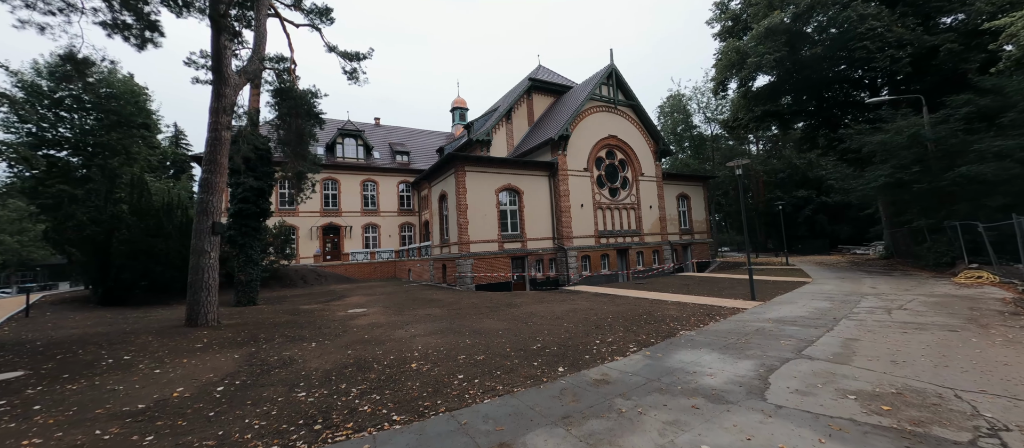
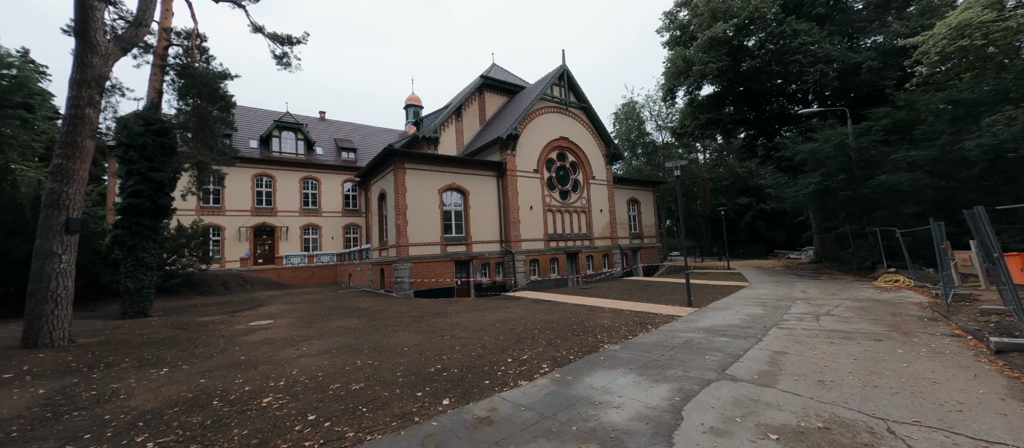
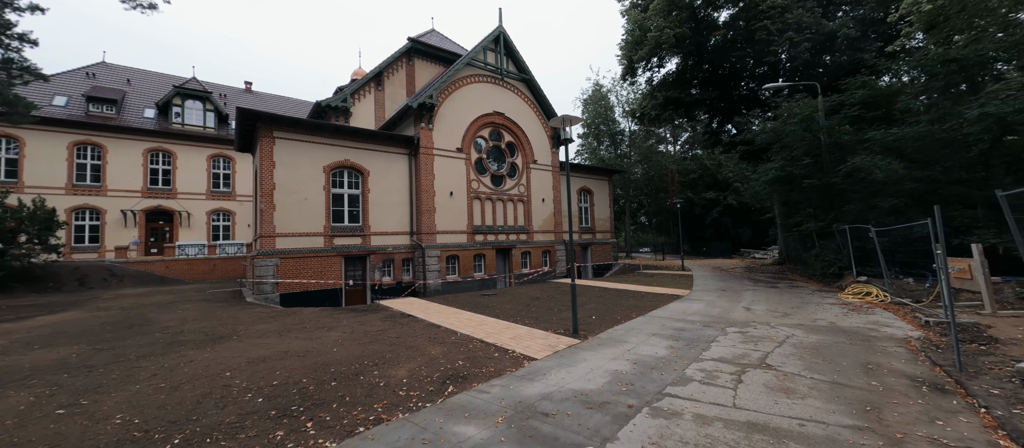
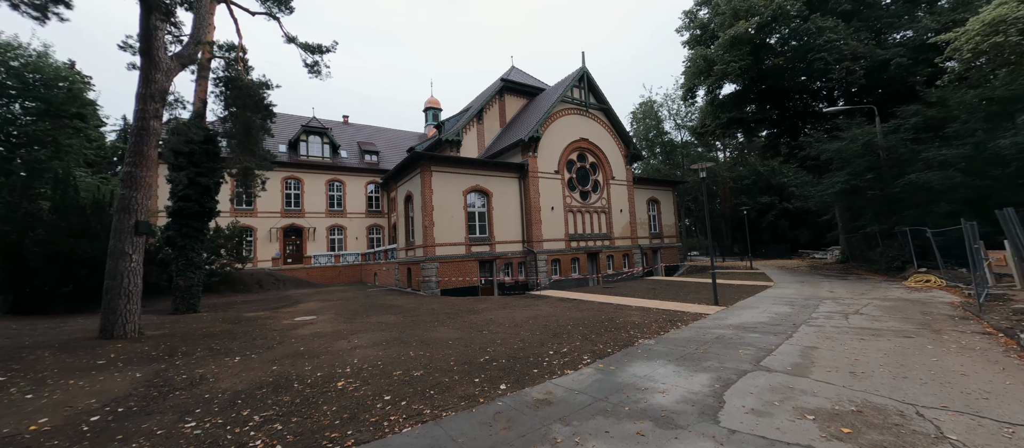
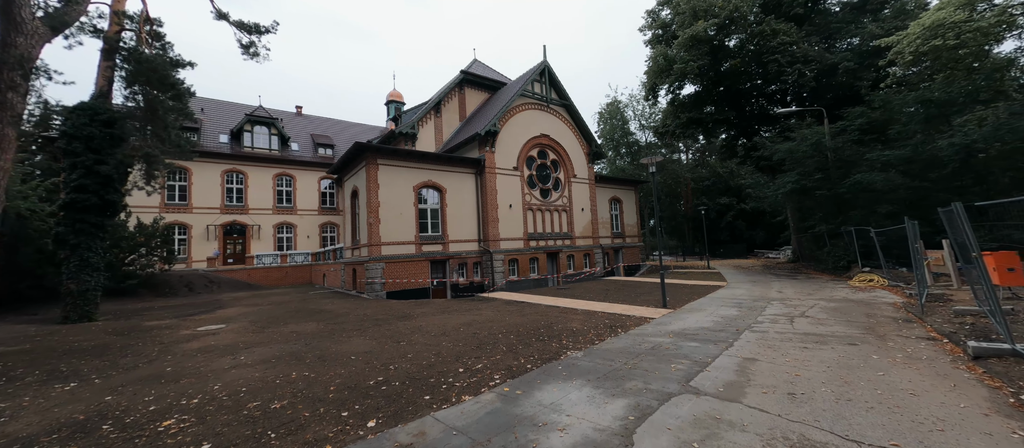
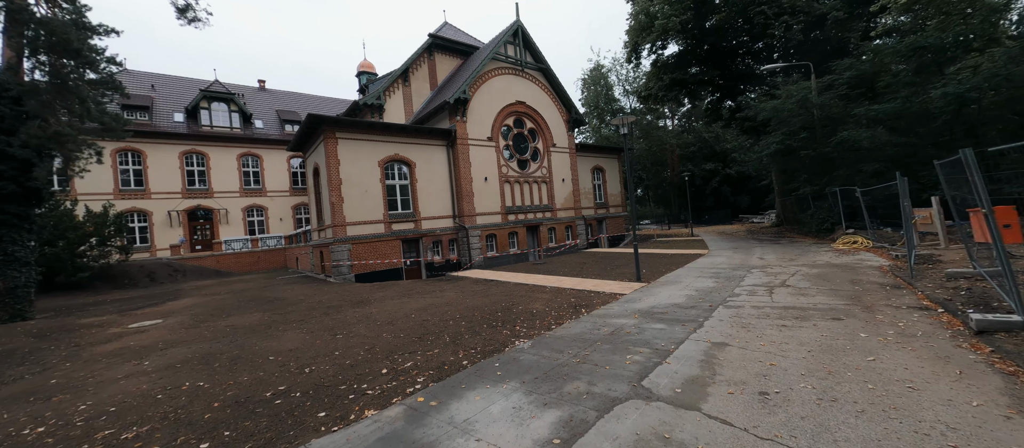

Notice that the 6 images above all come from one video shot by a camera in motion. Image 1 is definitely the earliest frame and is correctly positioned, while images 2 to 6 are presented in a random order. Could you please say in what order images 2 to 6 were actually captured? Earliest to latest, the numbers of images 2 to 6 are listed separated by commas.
4, 2, 5, 6, 3
